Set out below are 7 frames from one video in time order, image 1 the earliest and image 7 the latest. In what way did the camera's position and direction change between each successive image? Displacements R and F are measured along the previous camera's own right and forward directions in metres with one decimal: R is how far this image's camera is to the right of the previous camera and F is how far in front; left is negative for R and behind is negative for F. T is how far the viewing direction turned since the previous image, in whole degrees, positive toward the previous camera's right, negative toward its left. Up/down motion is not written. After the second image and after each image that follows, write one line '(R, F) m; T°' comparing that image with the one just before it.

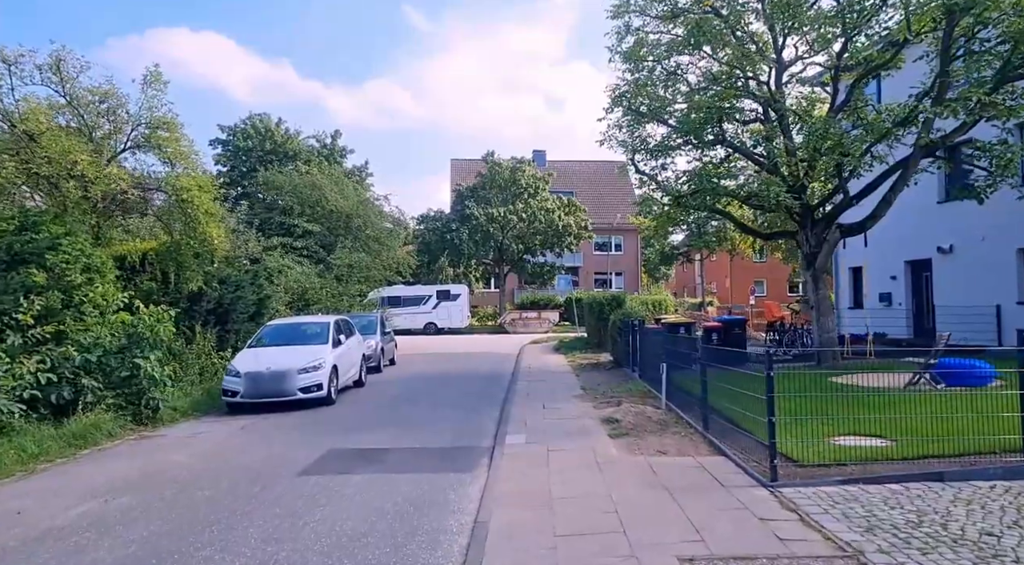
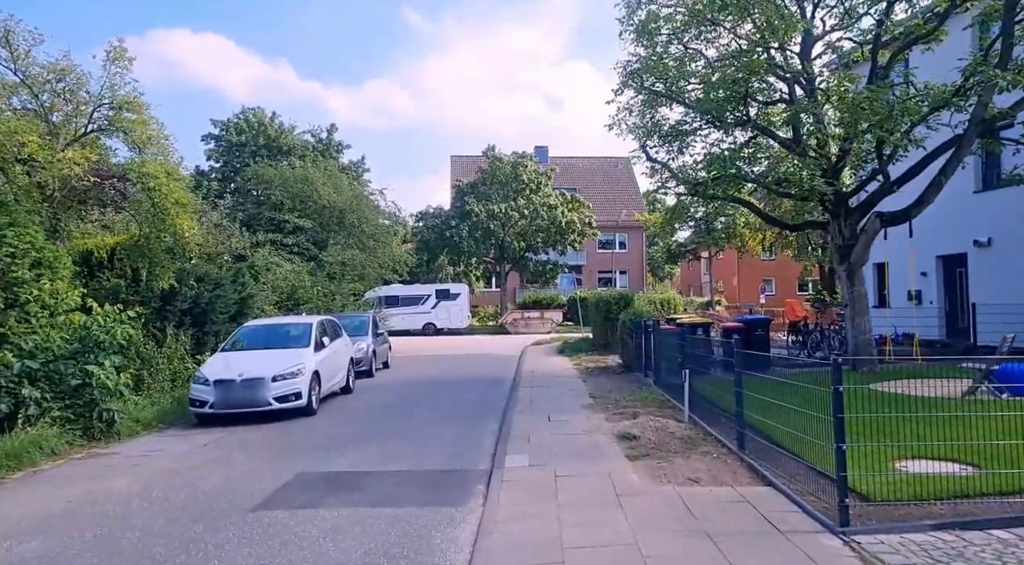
(0.0, +1.4) m; 0°
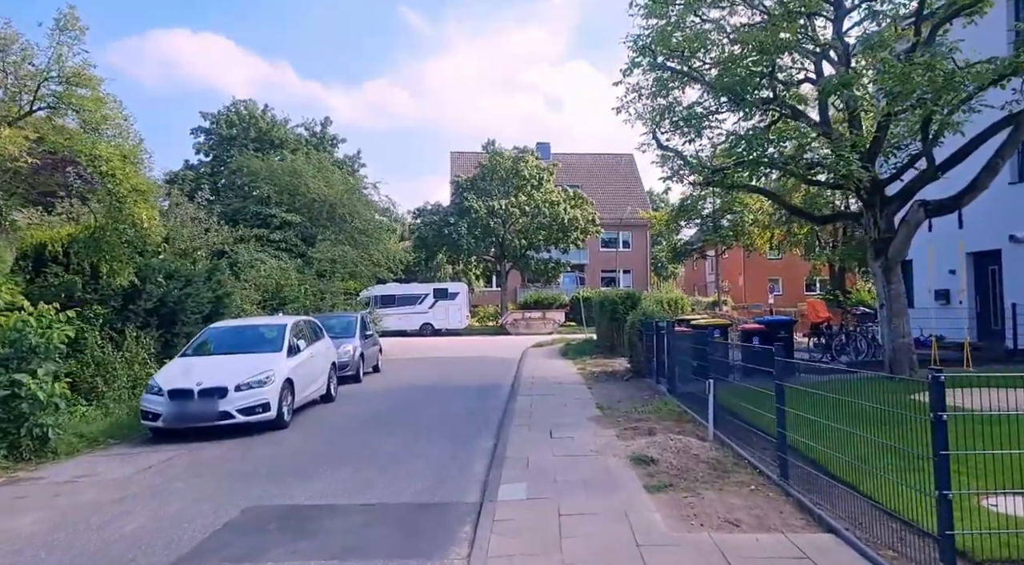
(+0.1, +1.4) m; 0°
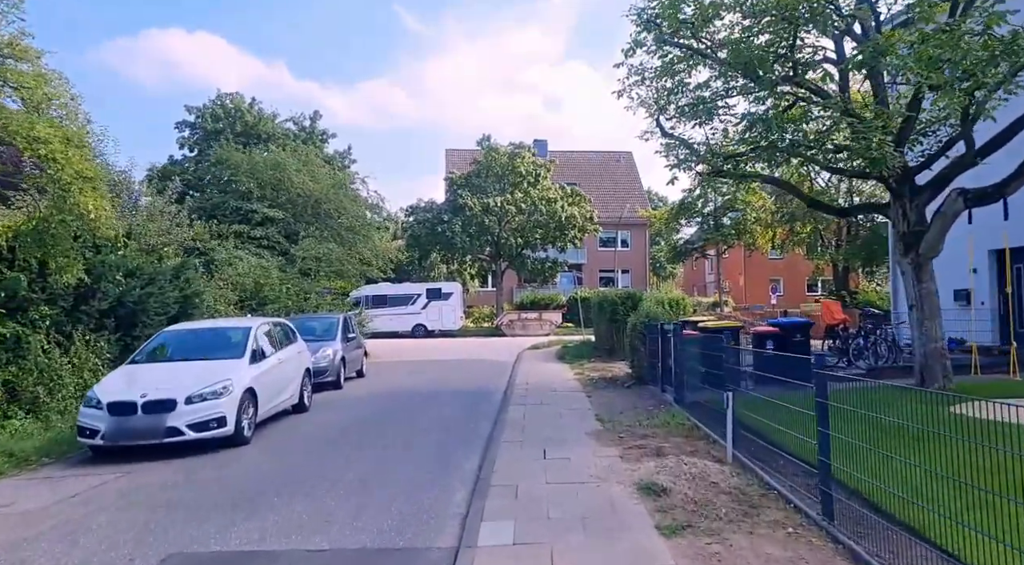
(+0.1, +1.2) m; 0°
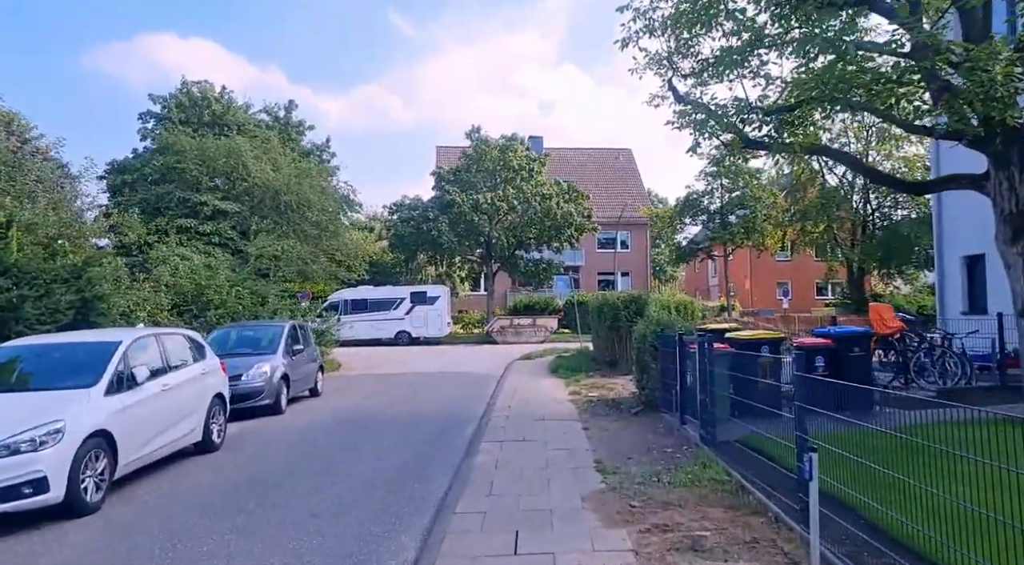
(+0.4, +2.9) m; 0°
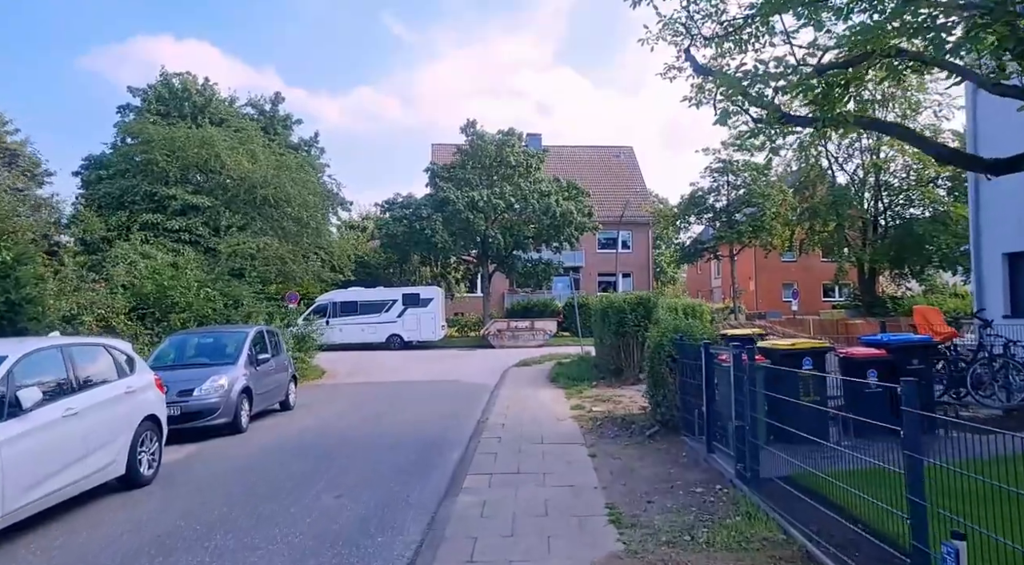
(+0.1, +1.6) m; 0°
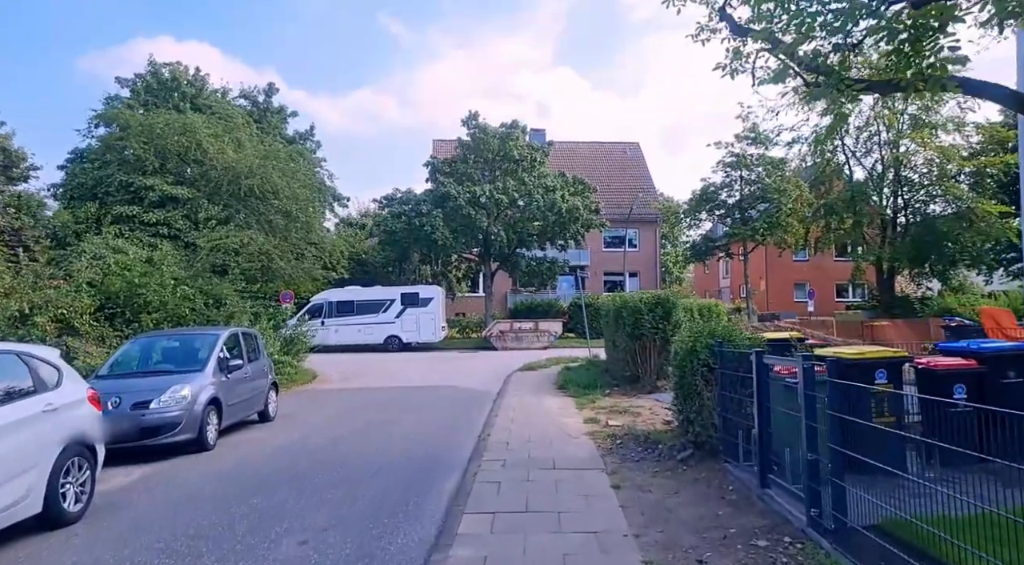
(-0.1, +1.5) m; 0°
